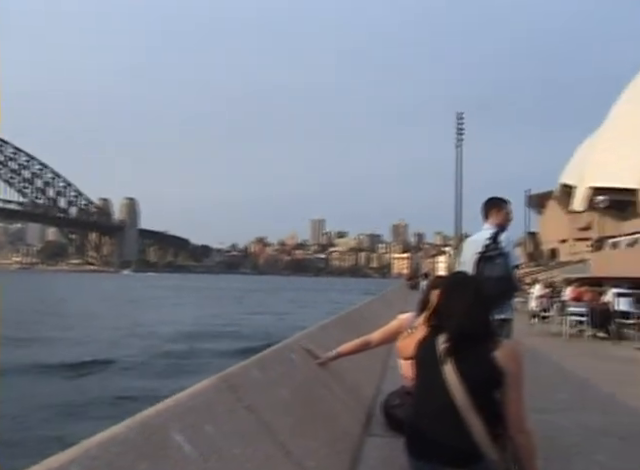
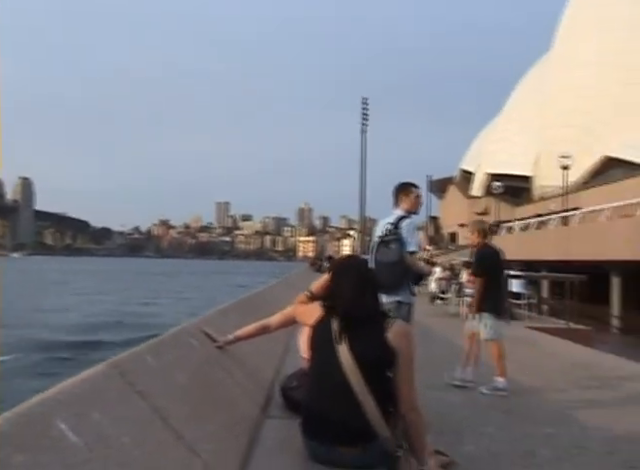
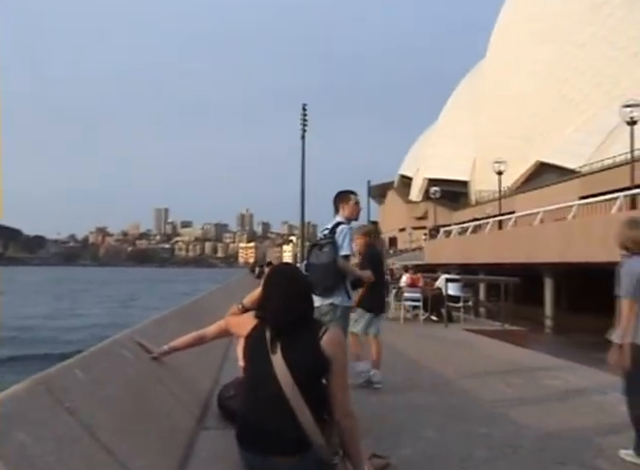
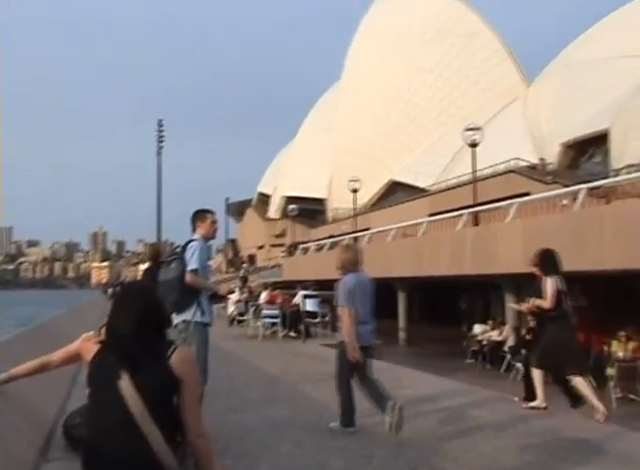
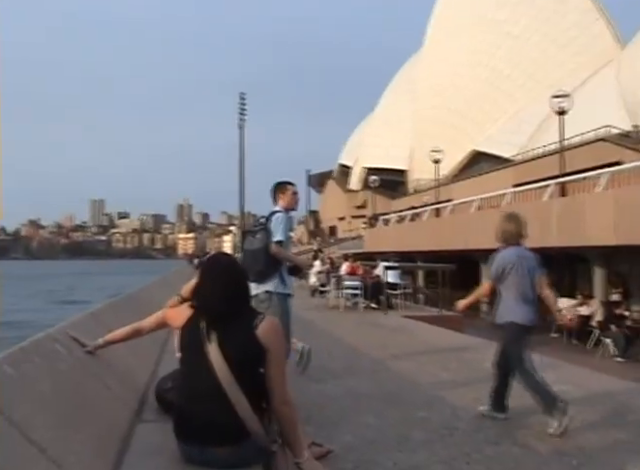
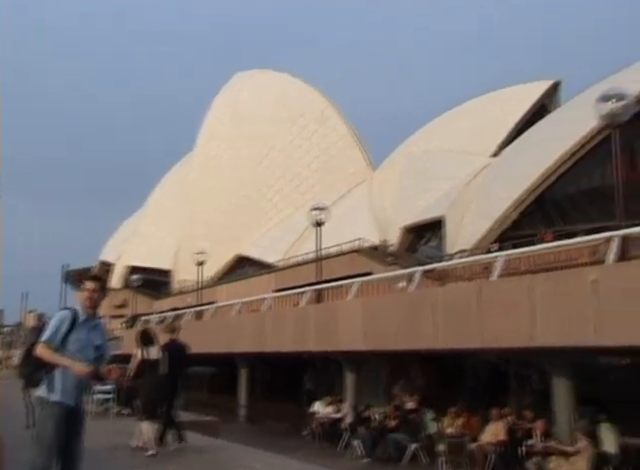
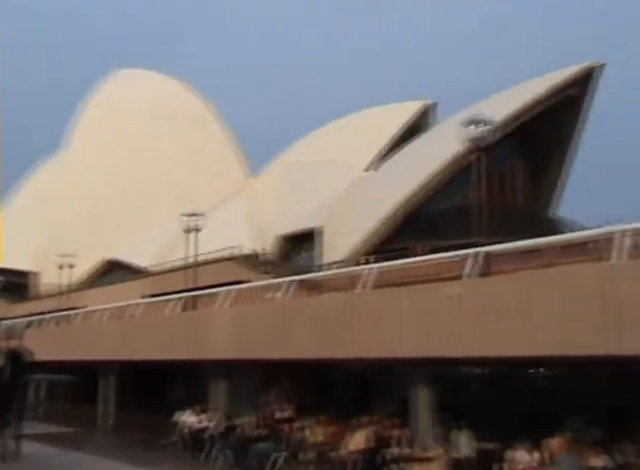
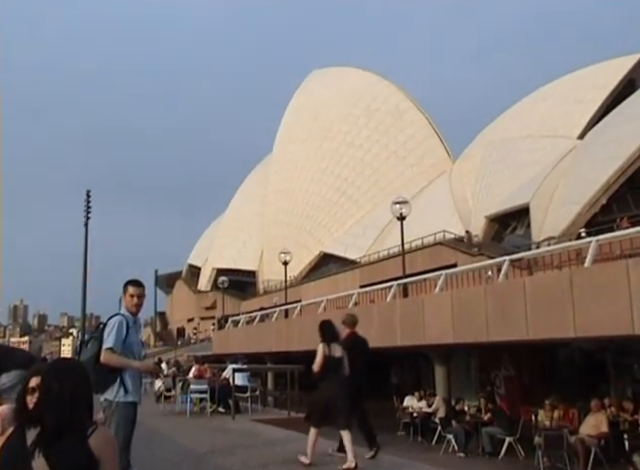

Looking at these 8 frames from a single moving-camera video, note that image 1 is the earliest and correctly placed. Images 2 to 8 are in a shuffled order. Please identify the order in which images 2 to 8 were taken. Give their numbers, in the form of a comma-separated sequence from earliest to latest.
2, 3, 5, 4, 8, 6, 7
